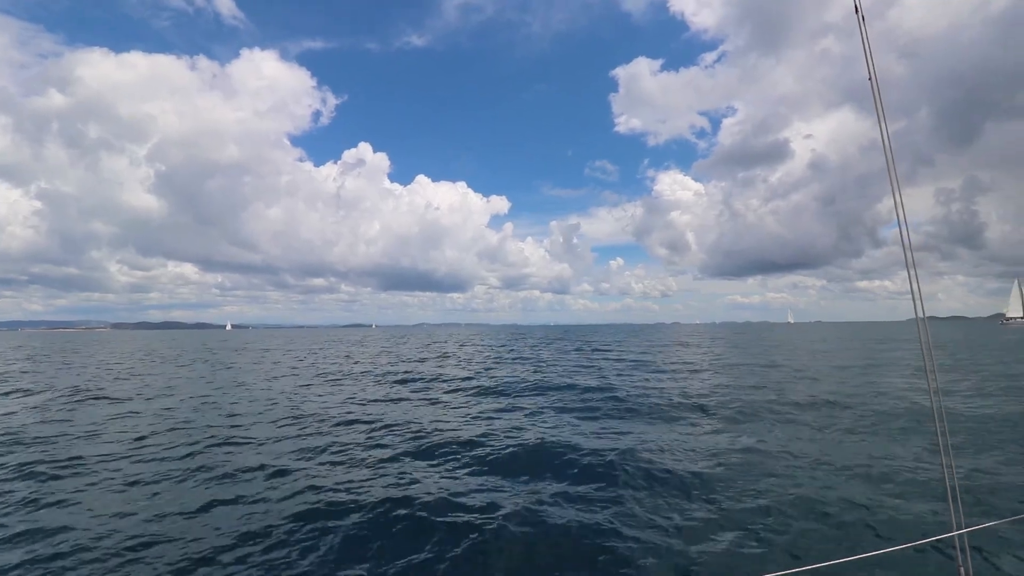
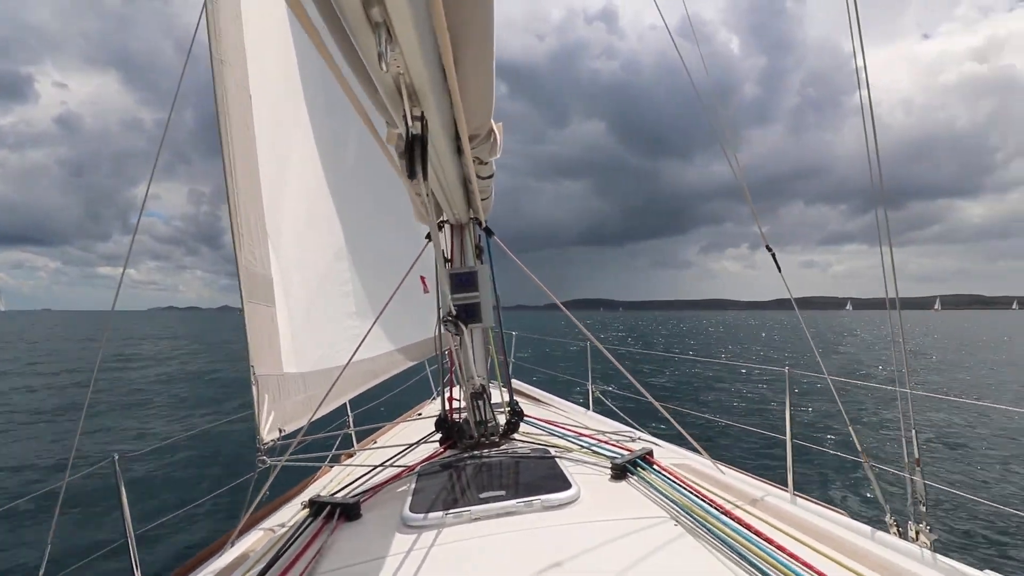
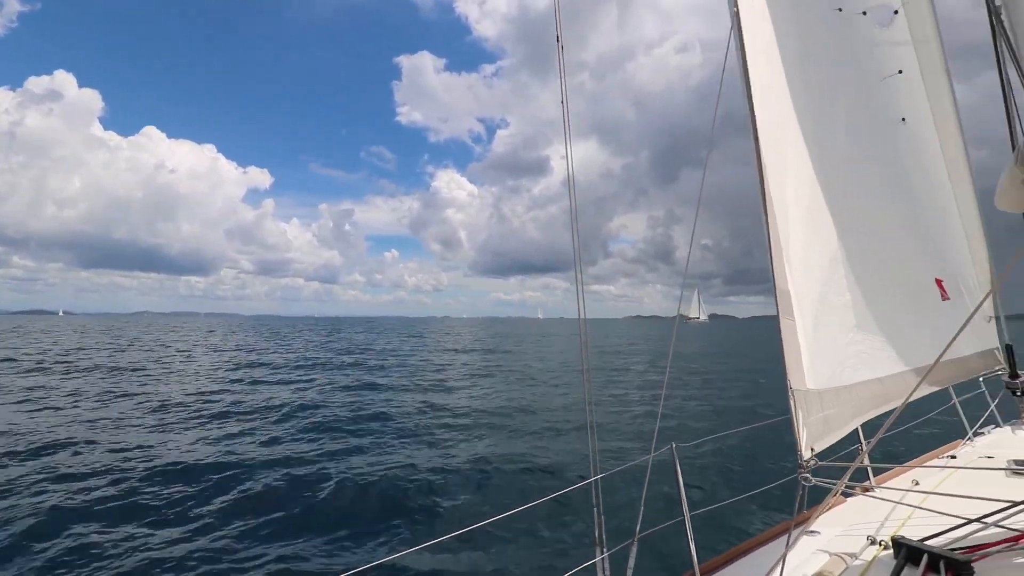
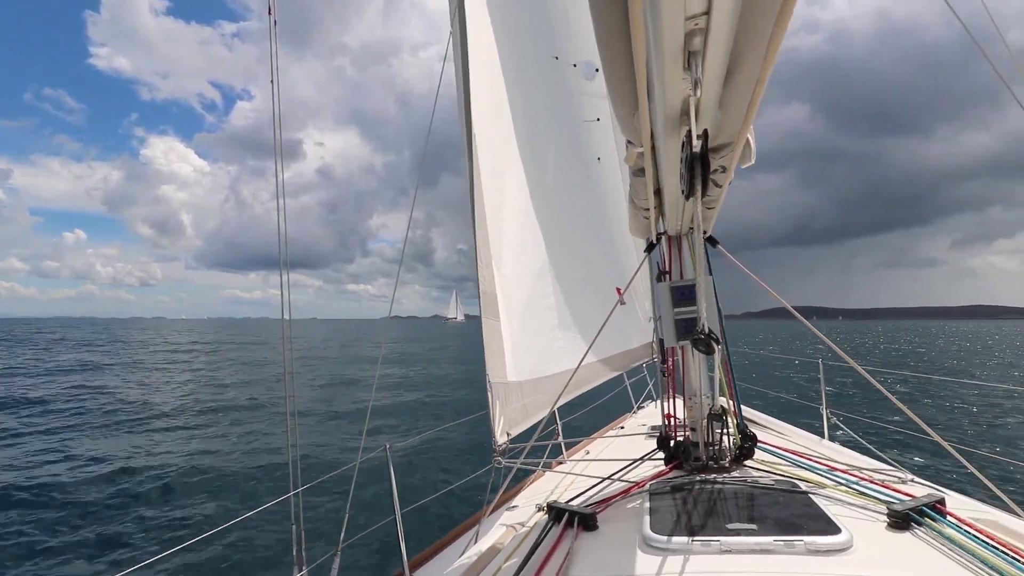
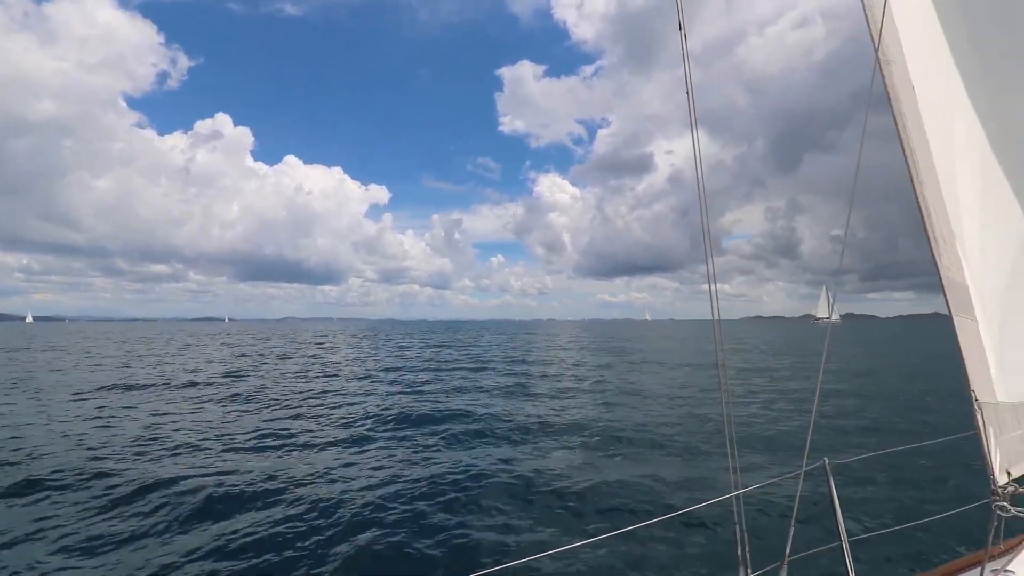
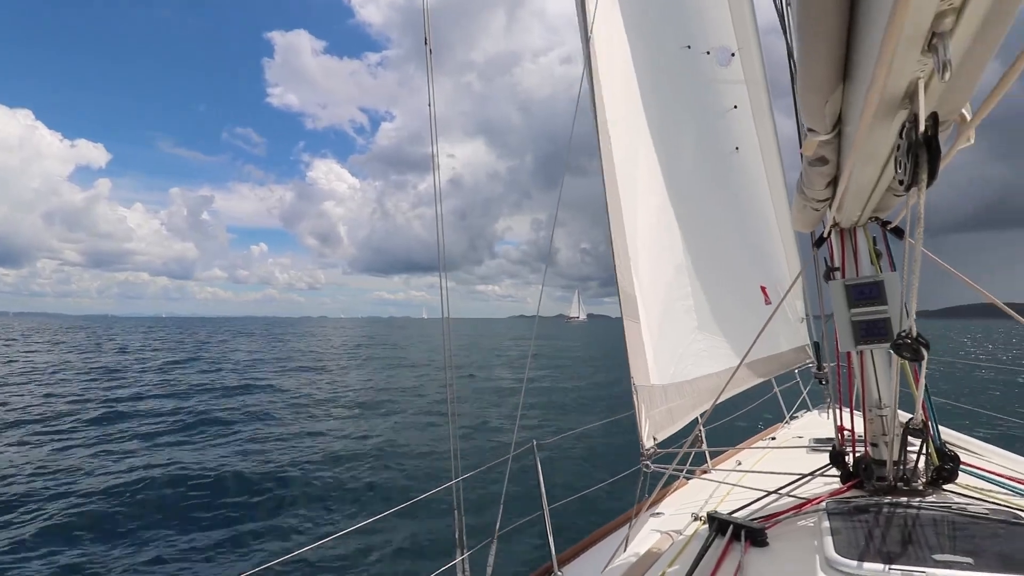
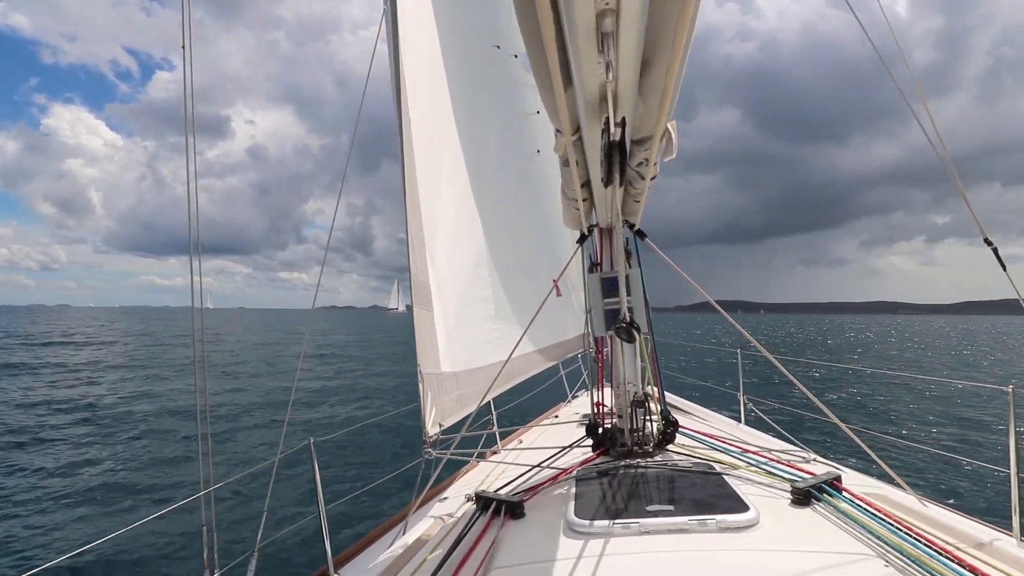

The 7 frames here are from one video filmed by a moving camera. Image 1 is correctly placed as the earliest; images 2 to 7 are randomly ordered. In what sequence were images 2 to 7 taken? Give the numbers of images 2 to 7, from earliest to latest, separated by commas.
5, 3, 6, 4, 7, 2
